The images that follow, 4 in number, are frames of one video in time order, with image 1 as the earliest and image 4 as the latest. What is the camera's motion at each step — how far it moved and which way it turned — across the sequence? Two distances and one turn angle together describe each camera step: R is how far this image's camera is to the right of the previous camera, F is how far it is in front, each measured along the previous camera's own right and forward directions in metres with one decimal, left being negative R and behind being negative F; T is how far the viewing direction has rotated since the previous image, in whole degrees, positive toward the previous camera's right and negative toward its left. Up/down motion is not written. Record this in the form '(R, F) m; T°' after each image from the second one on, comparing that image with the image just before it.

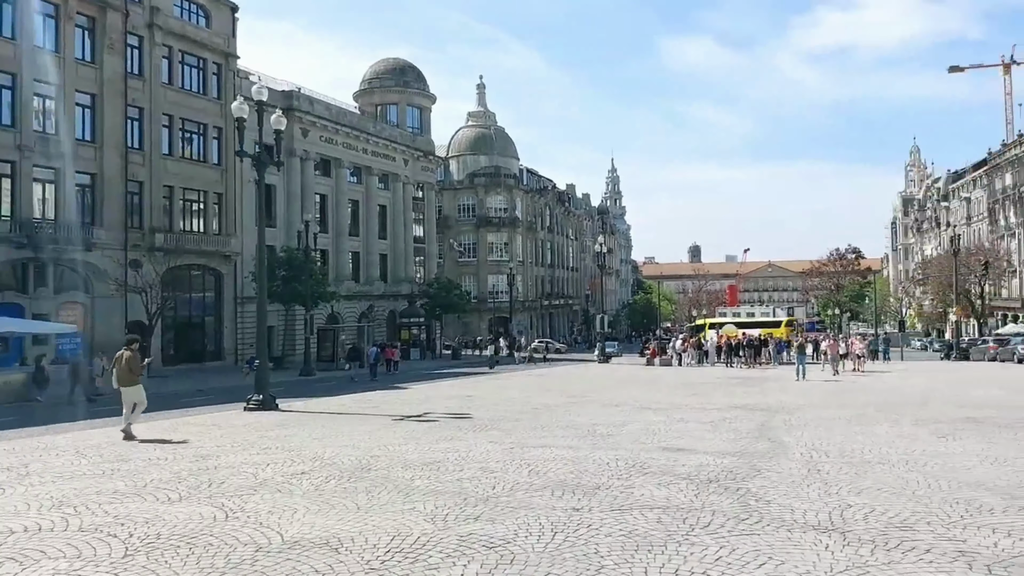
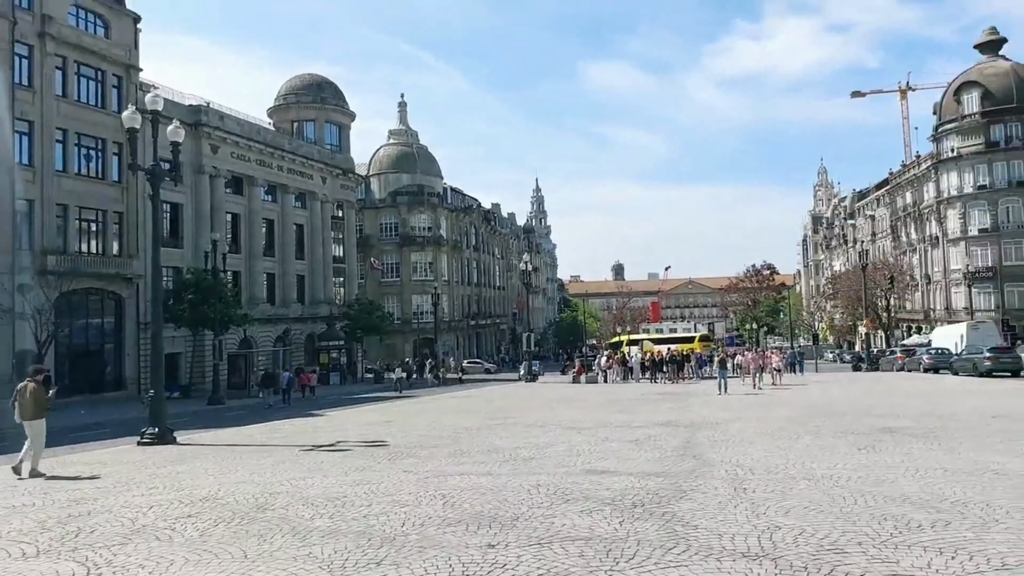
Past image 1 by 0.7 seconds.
(+0.2, +0.7) m; +6°
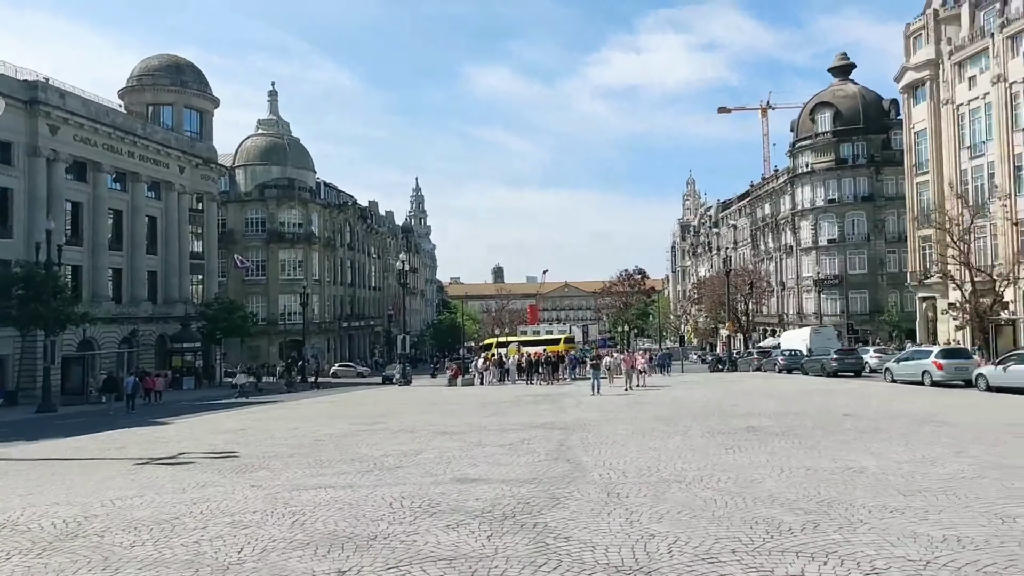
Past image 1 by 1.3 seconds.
(+0.2, +0.7) m; +10°
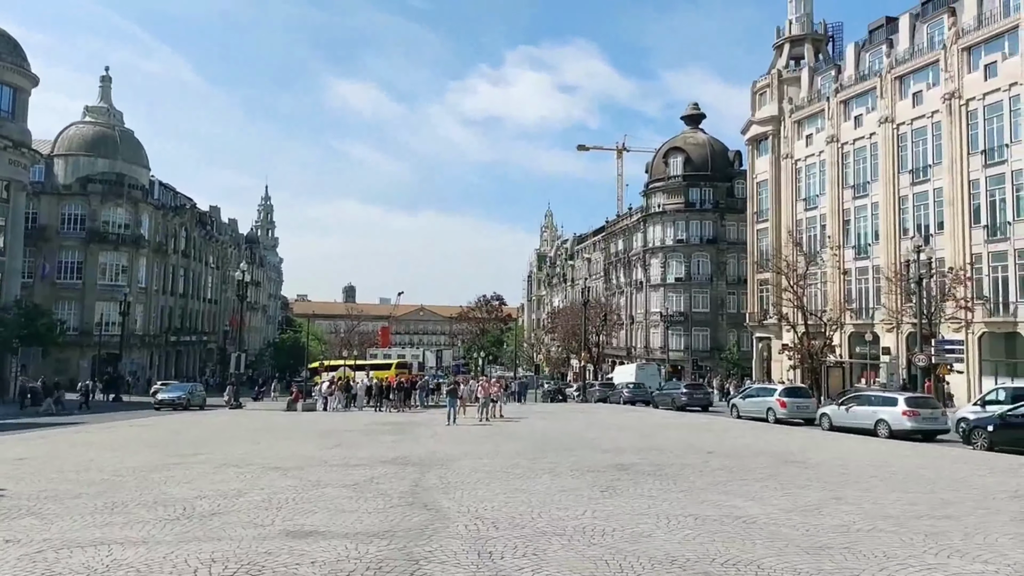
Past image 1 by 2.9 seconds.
(-0.1, +1.7) m; +12°
